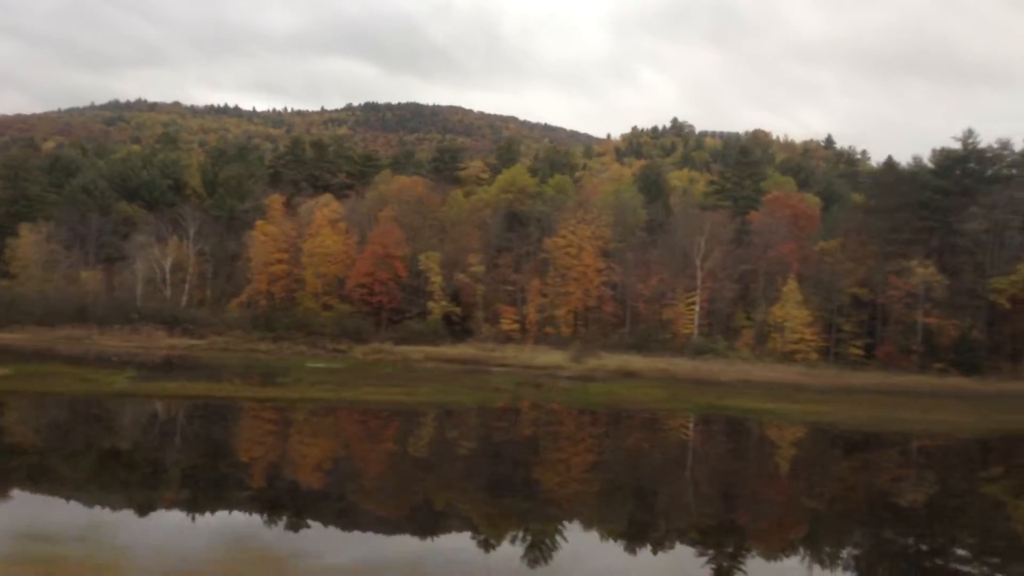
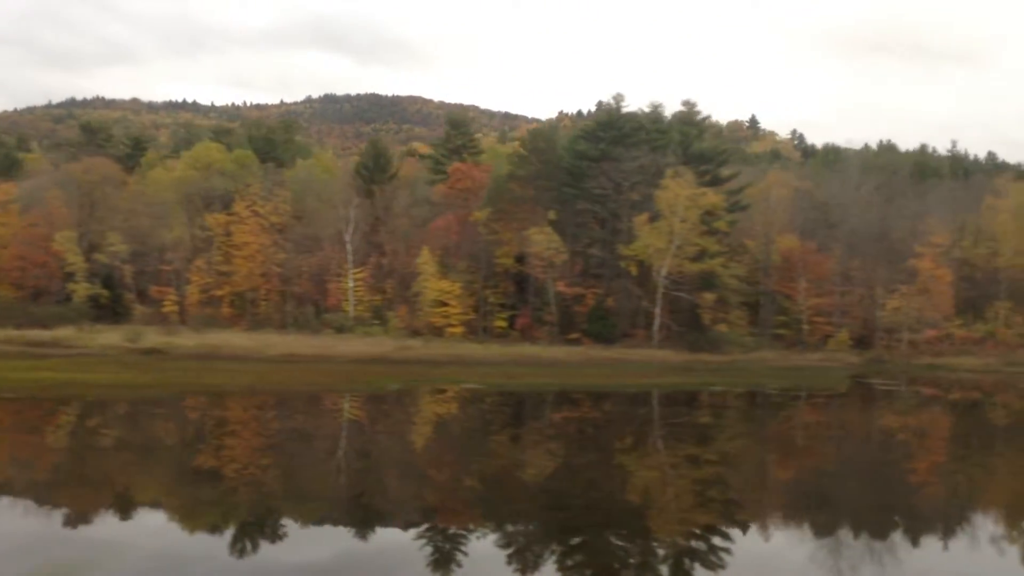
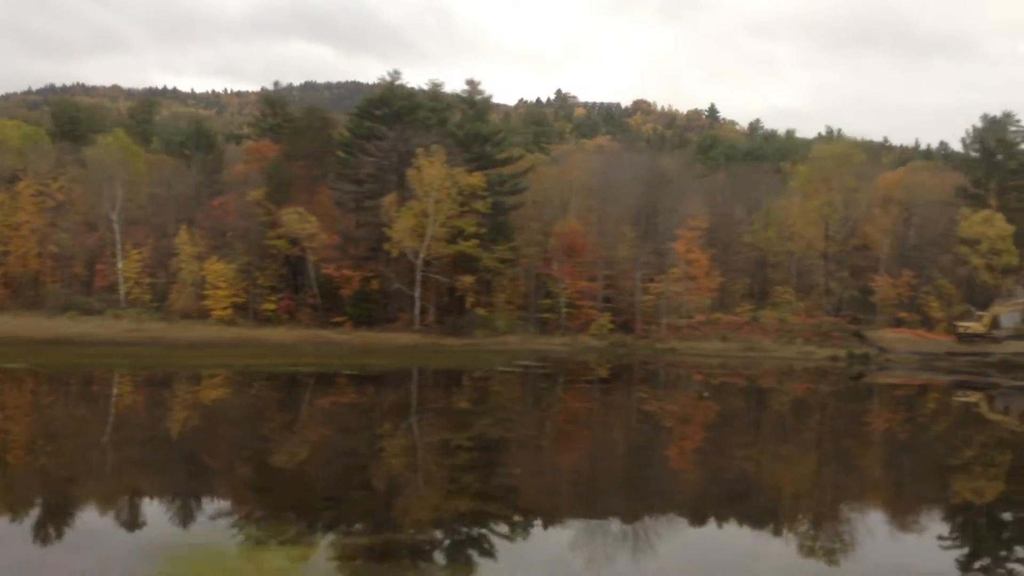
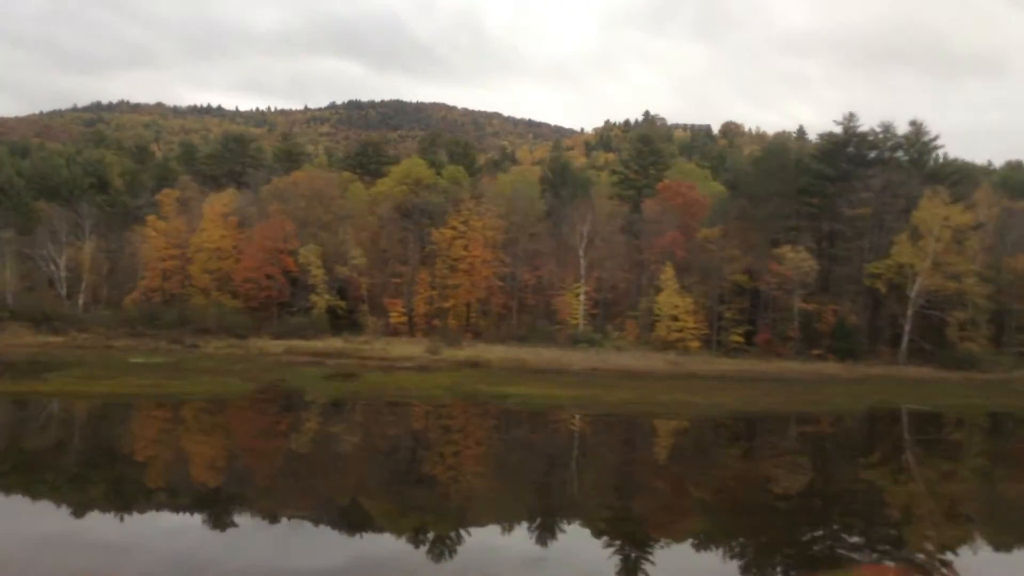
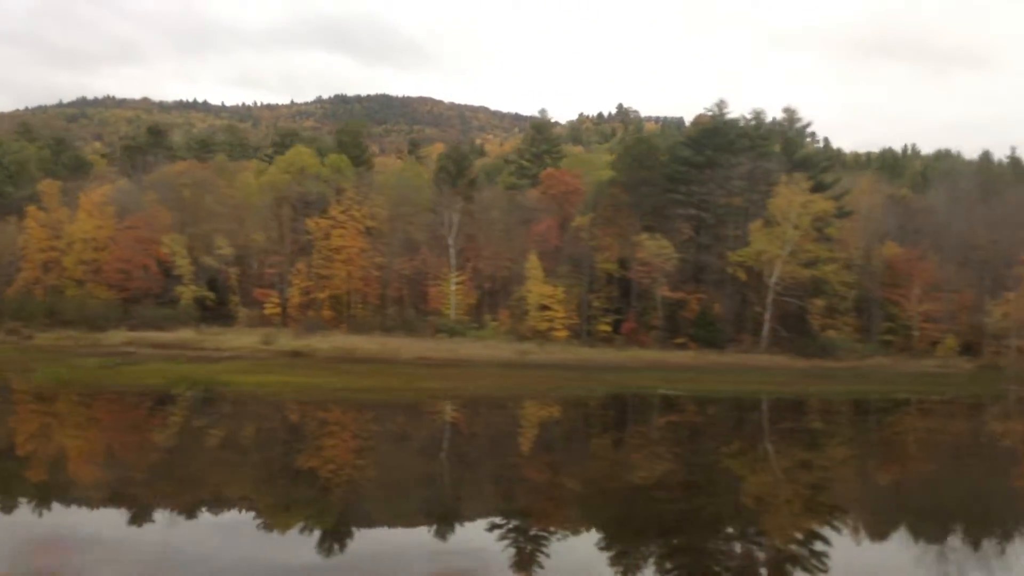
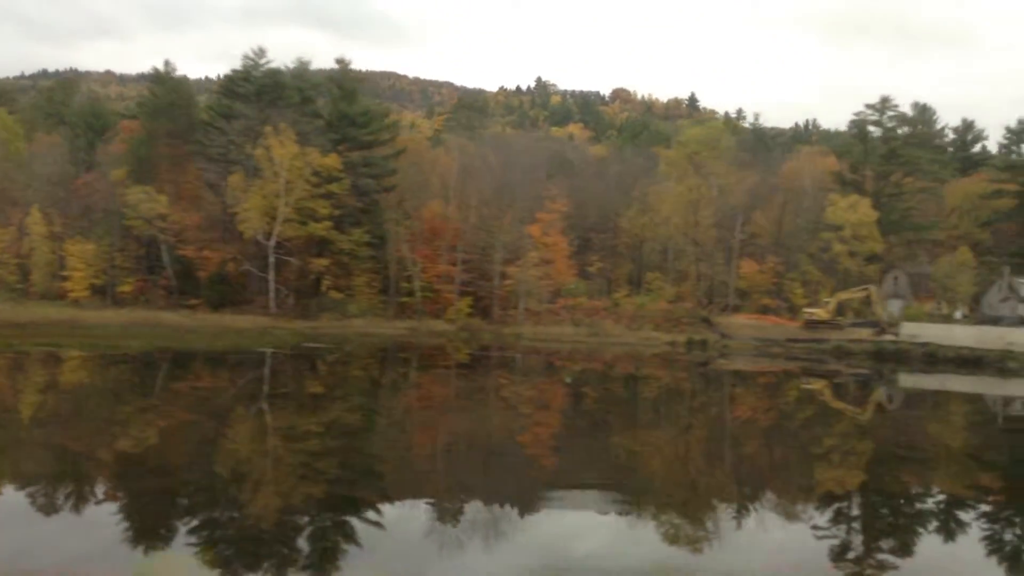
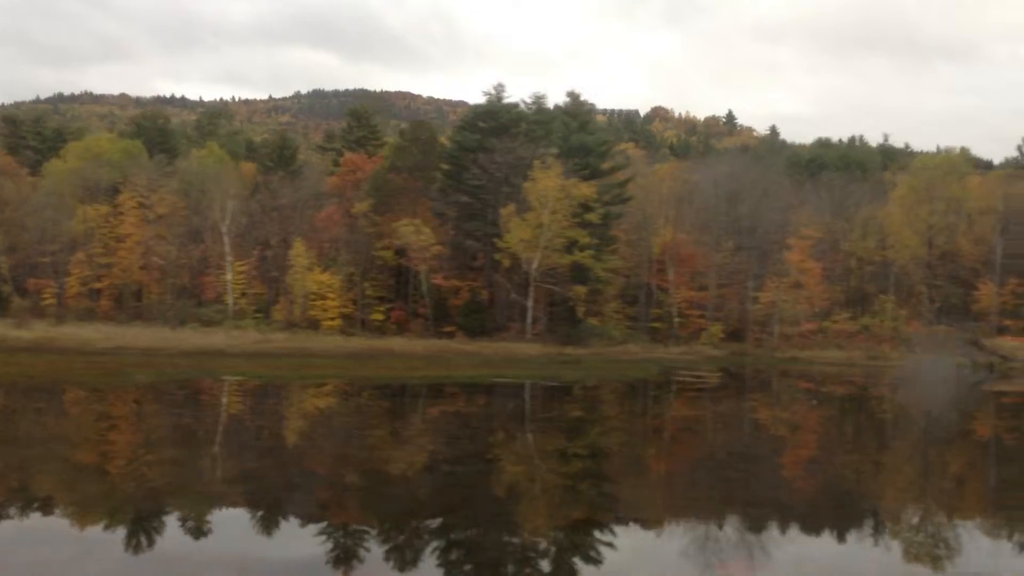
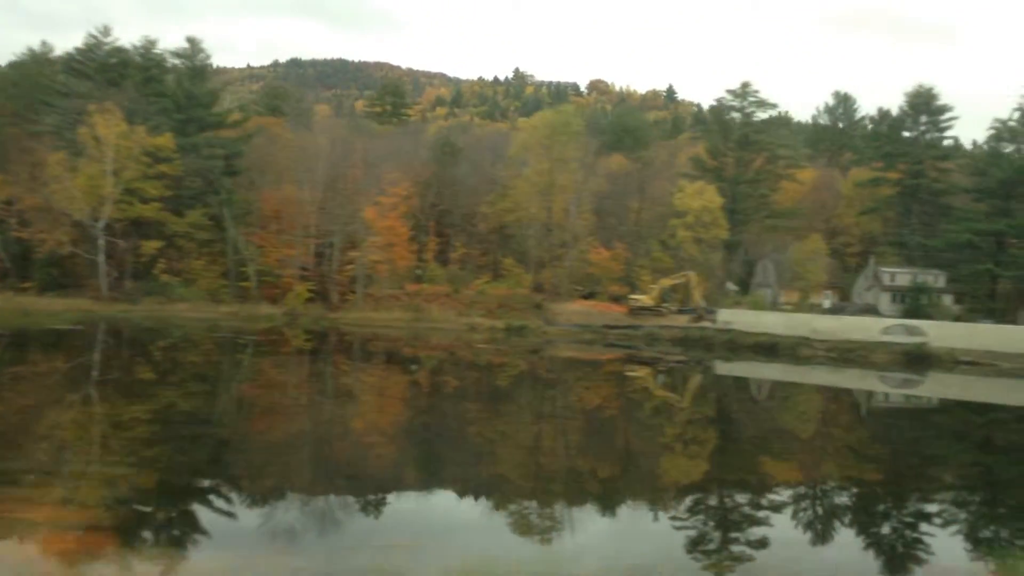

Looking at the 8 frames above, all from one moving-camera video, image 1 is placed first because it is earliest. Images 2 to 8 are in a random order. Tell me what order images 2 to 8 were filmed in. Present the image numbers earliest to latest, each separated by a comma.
4, 5, 2, 7, 3, 6, 8
